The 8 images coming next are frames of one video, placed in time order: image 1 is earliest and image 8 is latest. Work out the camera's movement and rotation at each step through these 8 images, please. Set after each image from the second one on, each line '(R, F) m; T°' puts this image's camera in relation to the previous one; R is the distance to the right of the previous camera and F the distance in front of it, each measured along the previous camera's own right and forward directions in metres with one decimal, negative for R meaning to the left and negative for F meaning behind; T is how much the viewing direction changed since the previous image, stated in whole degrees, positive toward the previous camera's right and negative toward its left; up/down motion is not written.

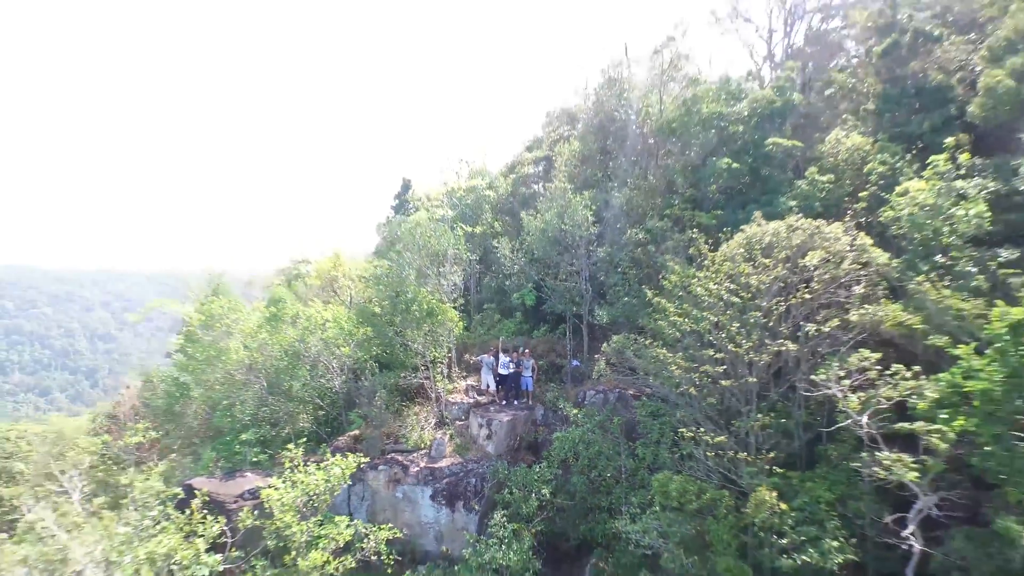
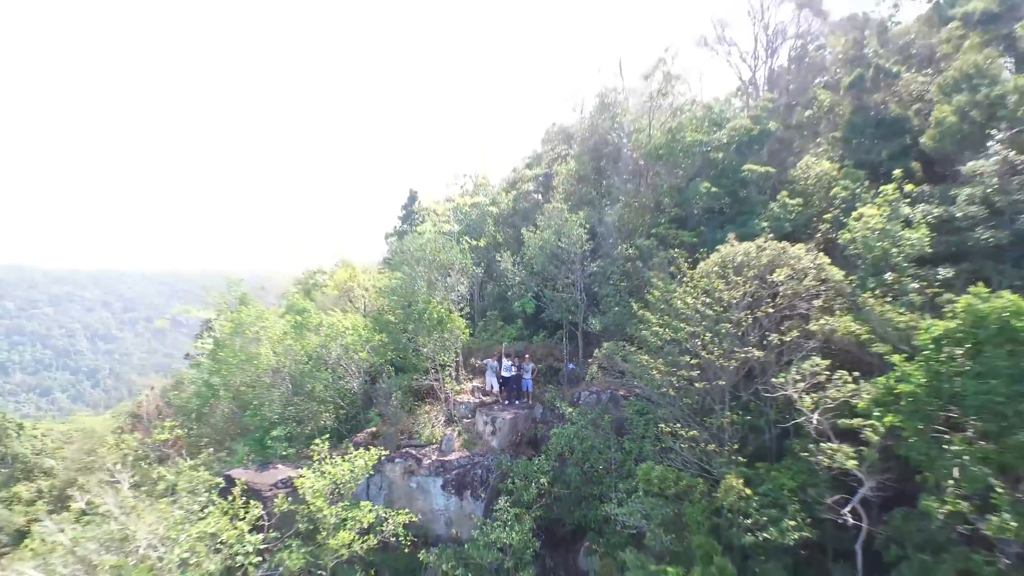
(0.0, -1.2) m; 0°
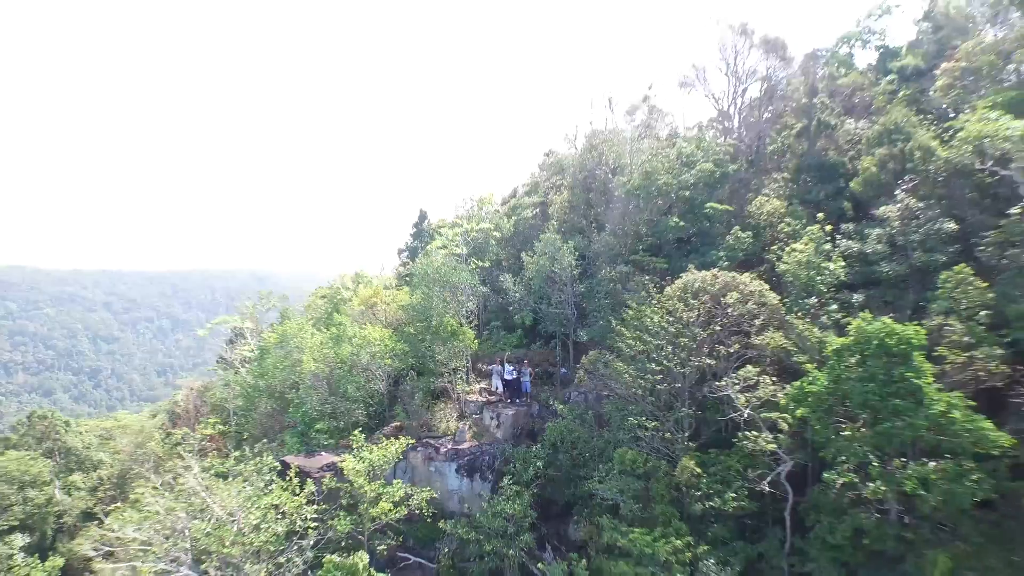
(0.0, -2.4) m; 0°
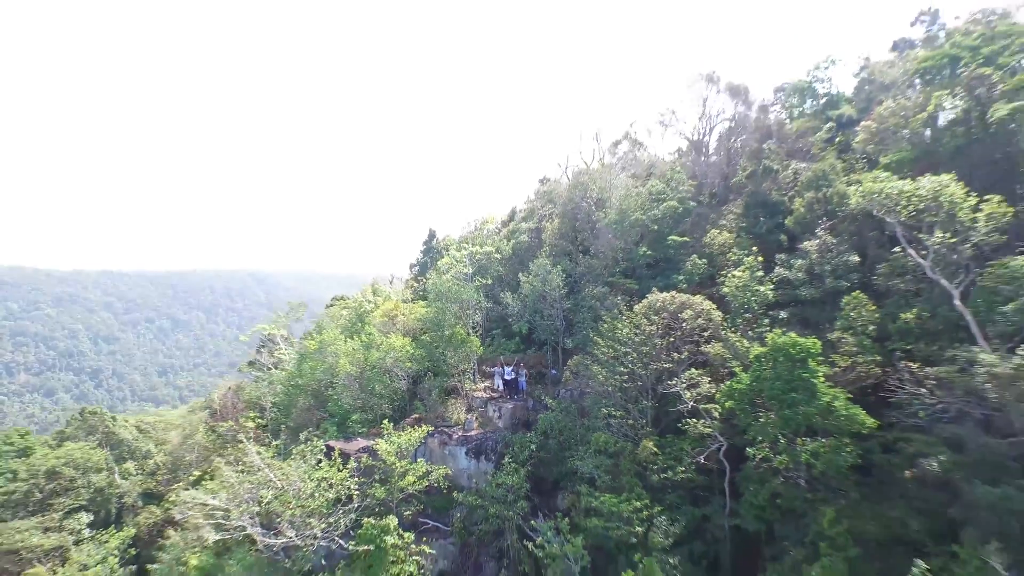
(0.0, -3.2) m; 0°
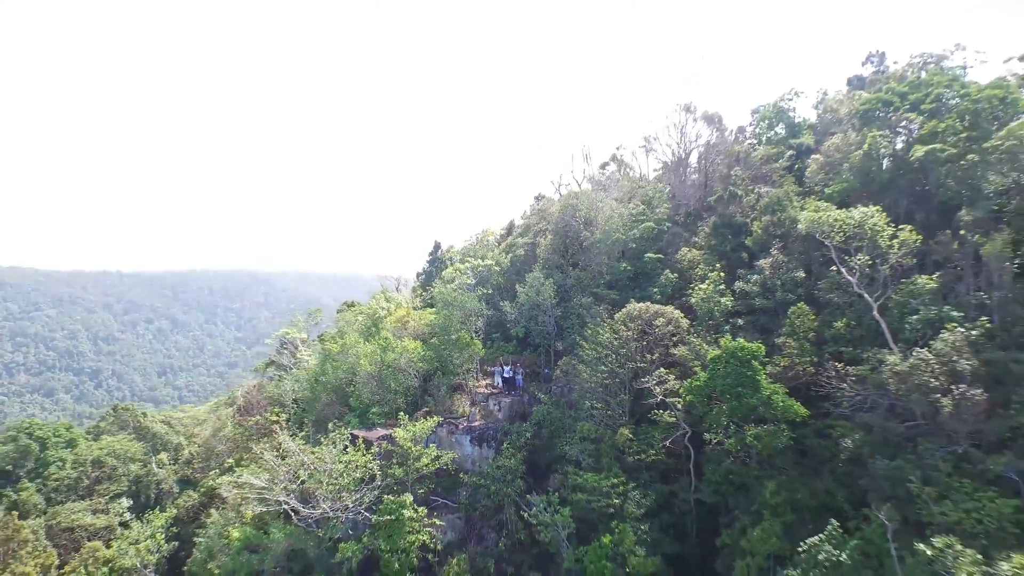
(0.0, -2.7) m; 0°
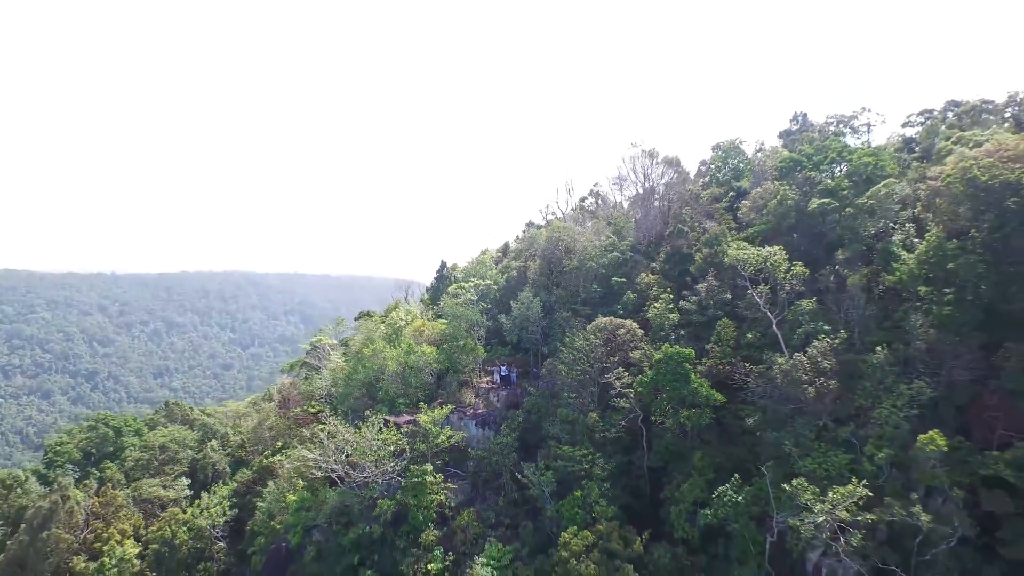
(-0.1, -5.5) m; +1°
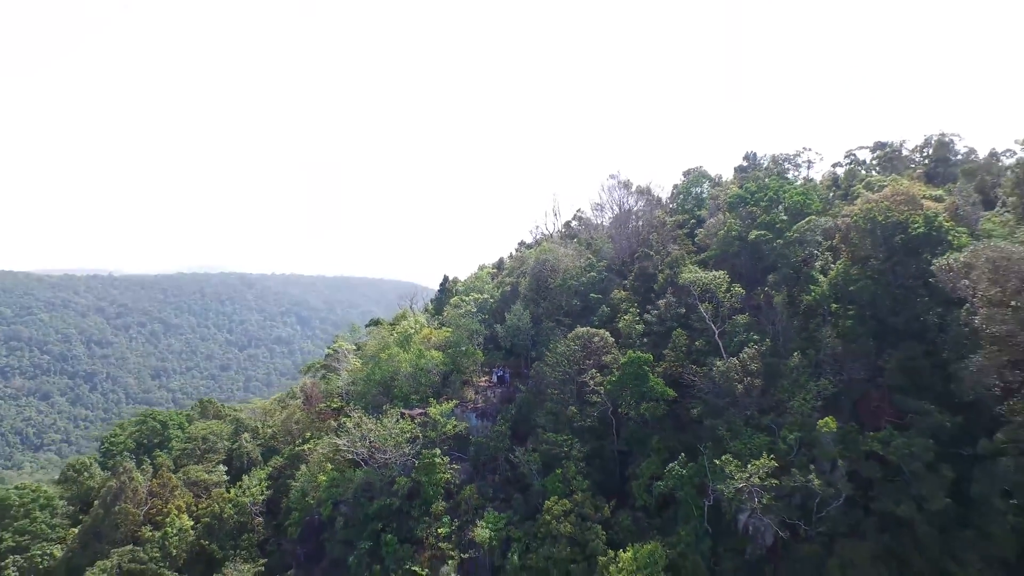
(0.0, -5.0) m; 0°
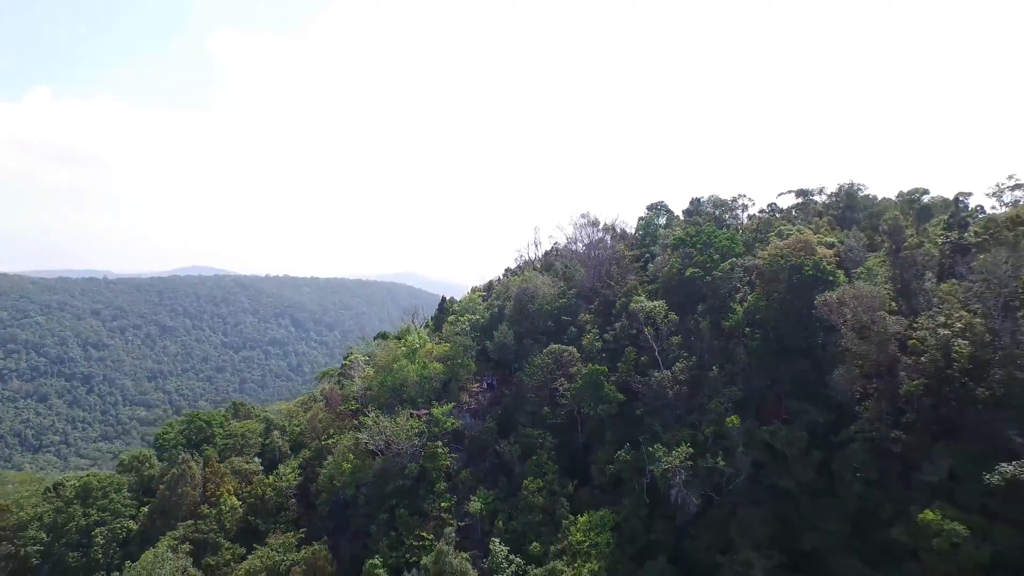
(+0.3, -7.2) m; +1°
